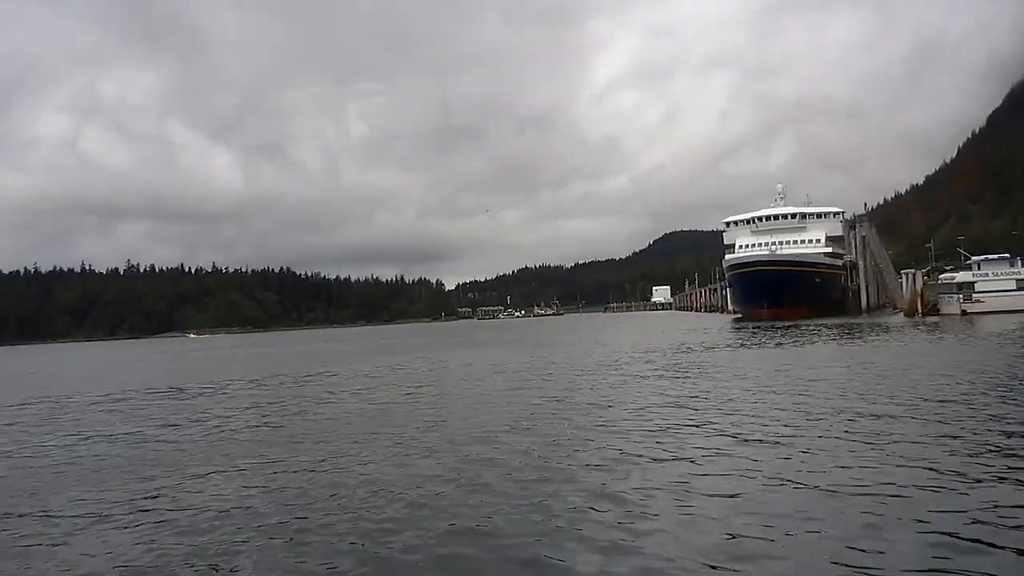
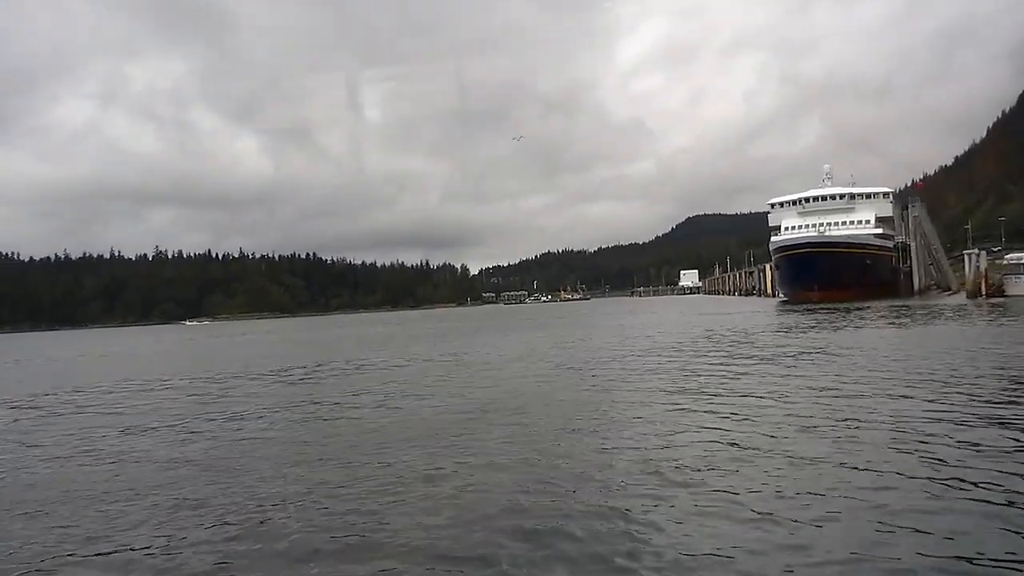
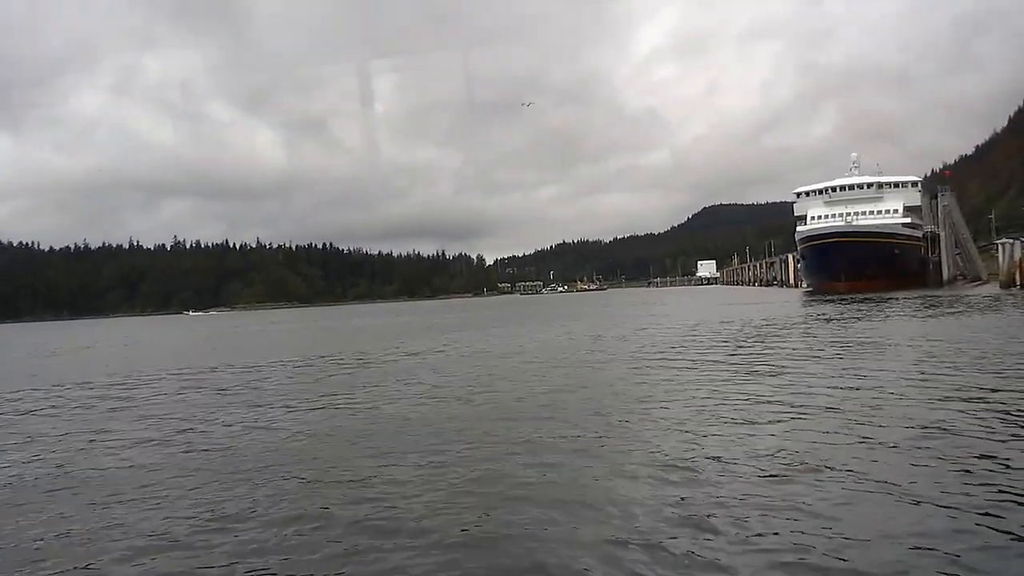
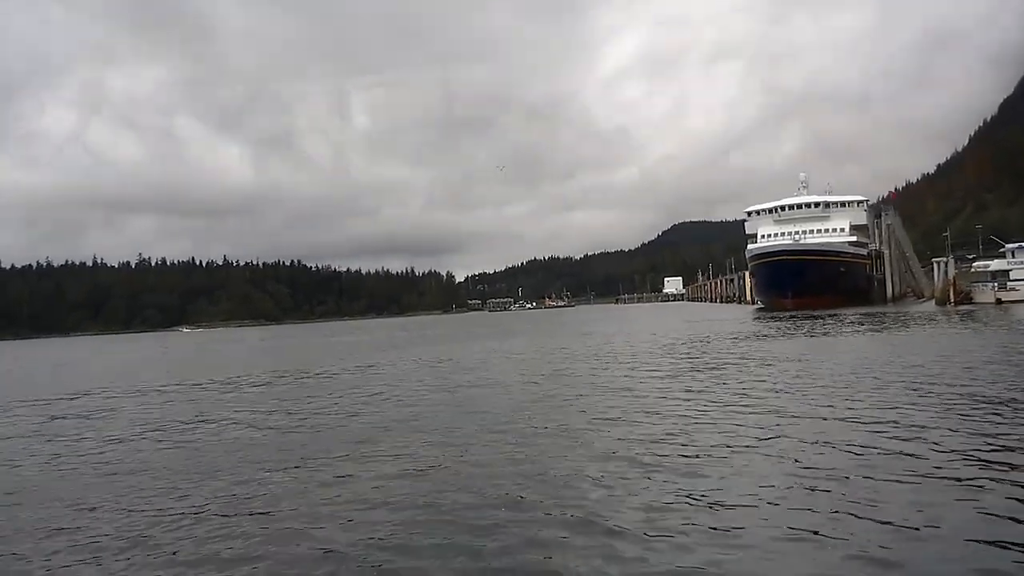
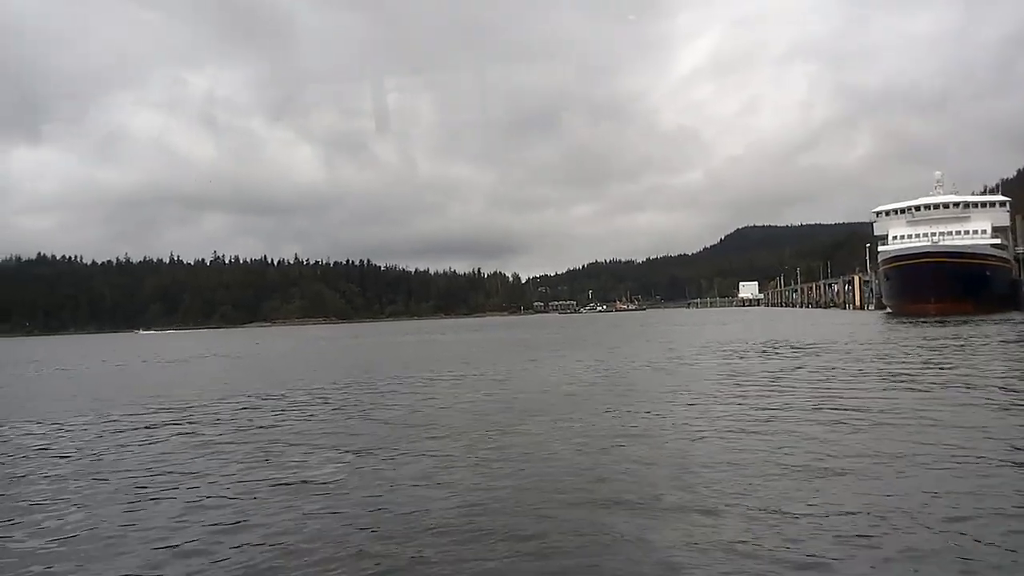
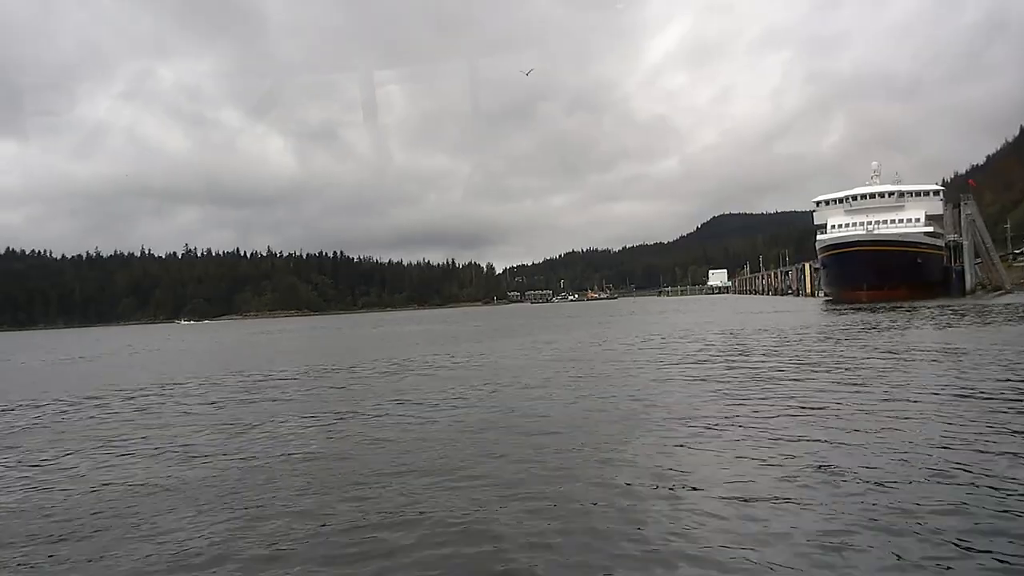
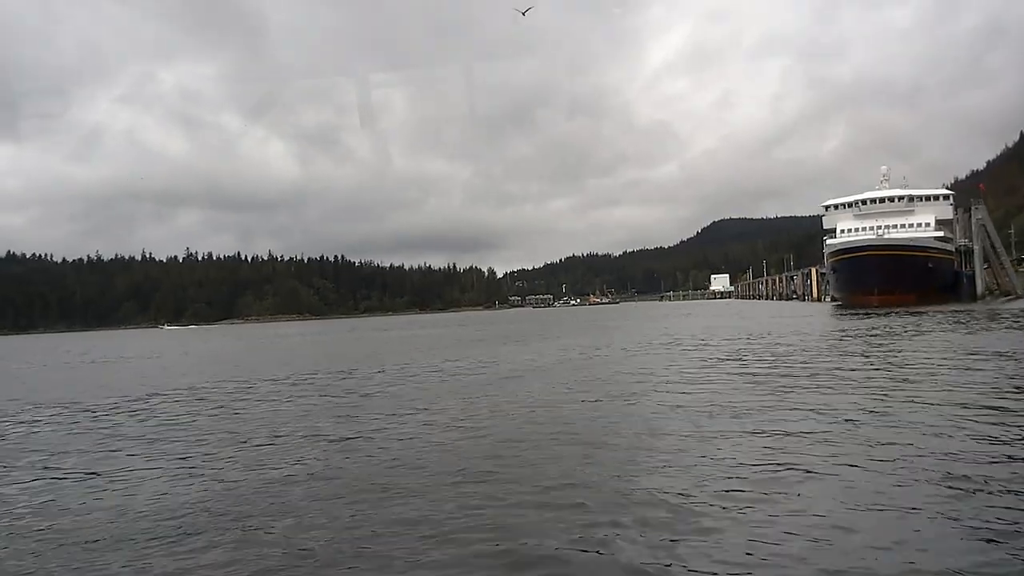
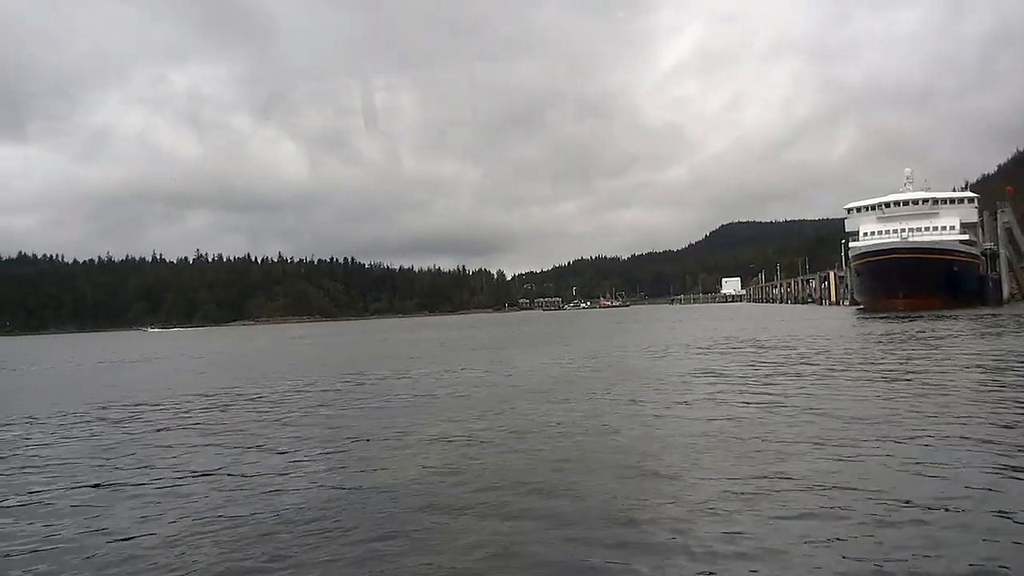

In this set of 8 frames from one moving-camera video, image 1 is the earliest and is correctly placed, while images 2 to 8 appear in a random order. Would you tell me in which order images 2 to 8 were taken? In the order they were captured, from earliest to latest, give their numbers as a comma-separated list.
4, 2, 3, 6, 7, 8, 5
